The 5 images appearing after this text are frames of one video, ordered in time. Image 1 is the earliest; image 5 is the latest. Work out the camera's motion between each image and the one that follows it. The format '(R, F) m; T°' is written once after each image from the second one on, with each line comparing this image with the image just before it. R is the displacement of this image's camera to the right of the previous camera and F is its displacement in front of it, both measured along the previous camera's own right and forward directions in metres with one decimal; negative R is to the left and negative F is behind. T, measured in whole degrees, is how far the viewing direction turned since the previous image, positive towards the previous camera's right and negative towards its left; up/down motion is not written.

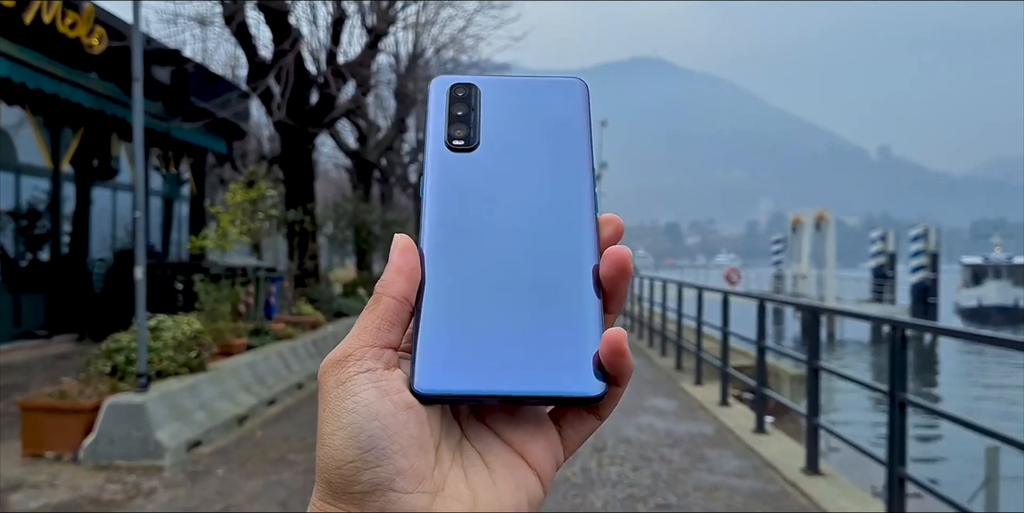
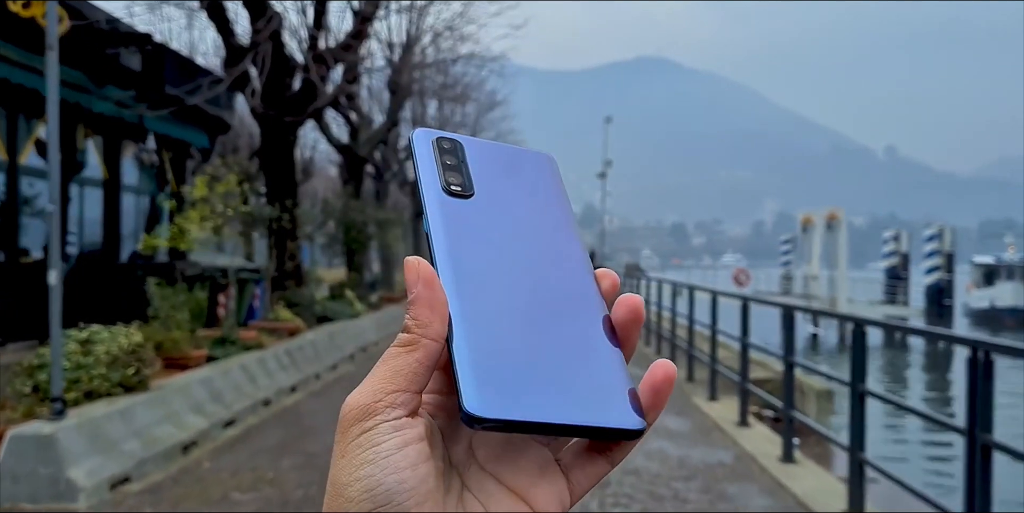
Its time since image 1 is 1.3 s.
(+0.1, +0.5) m; 0°
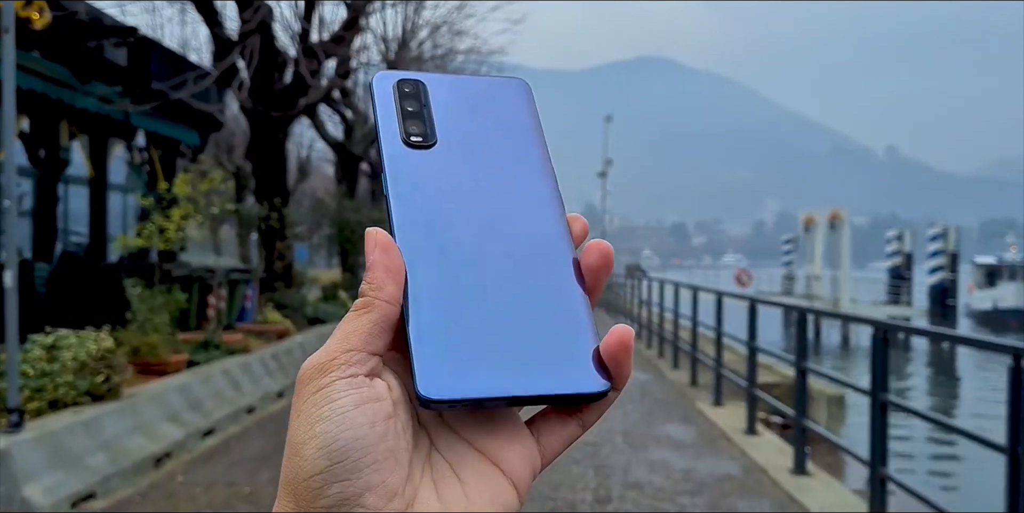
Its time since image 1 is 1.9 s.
(0.0, +0.2) m; 0°
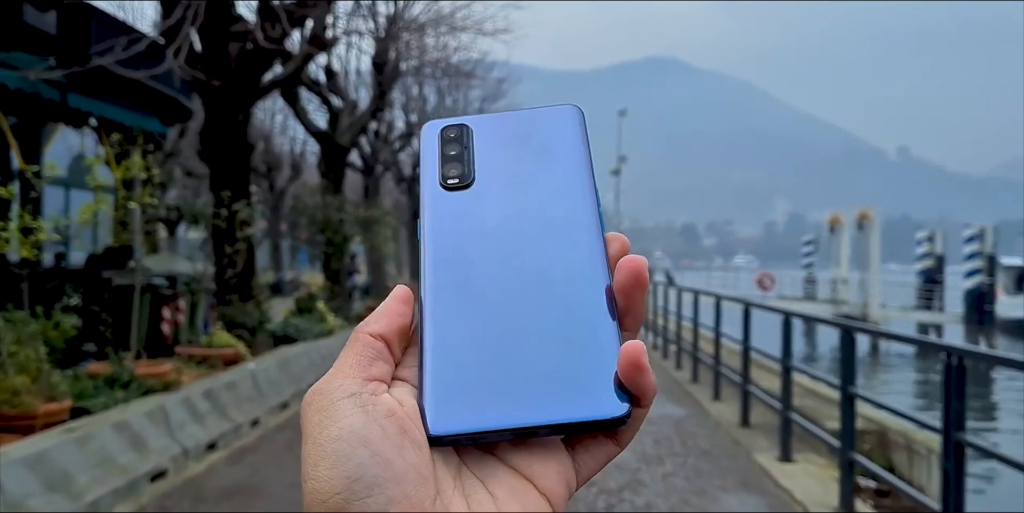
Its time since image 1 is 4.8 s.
(0.0, +1.1) m; -1°
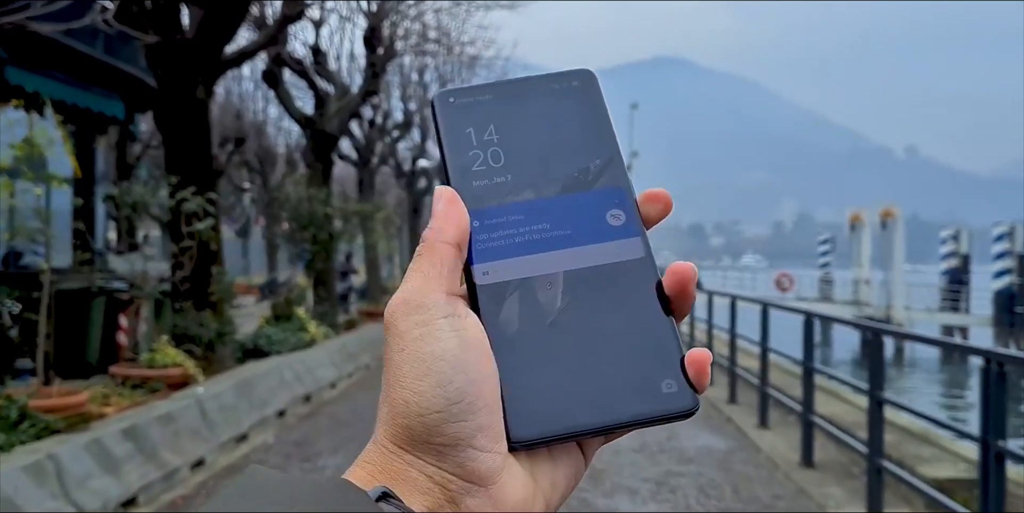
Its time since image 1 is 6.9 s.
(0.0, +0.8) m; 0°
